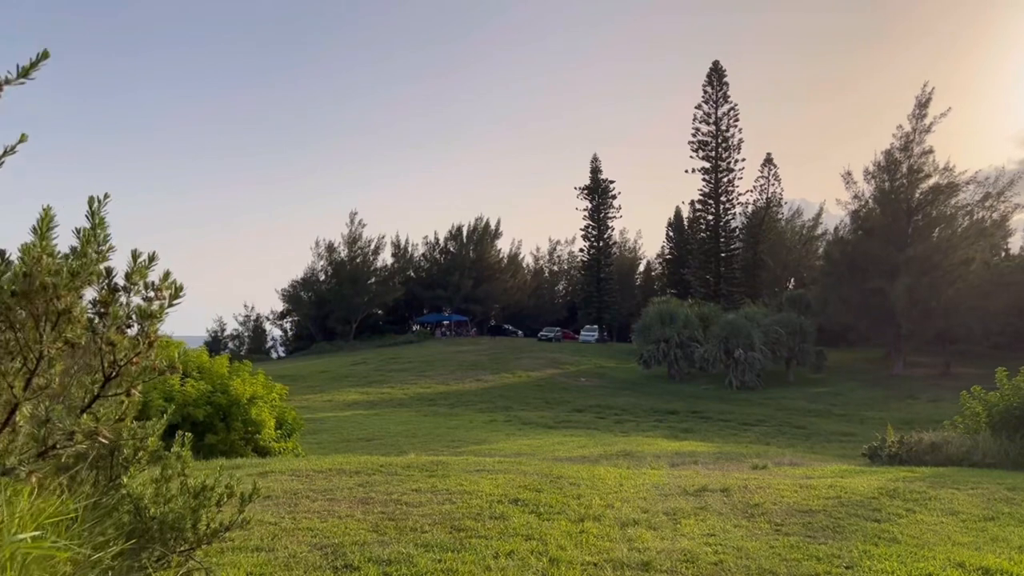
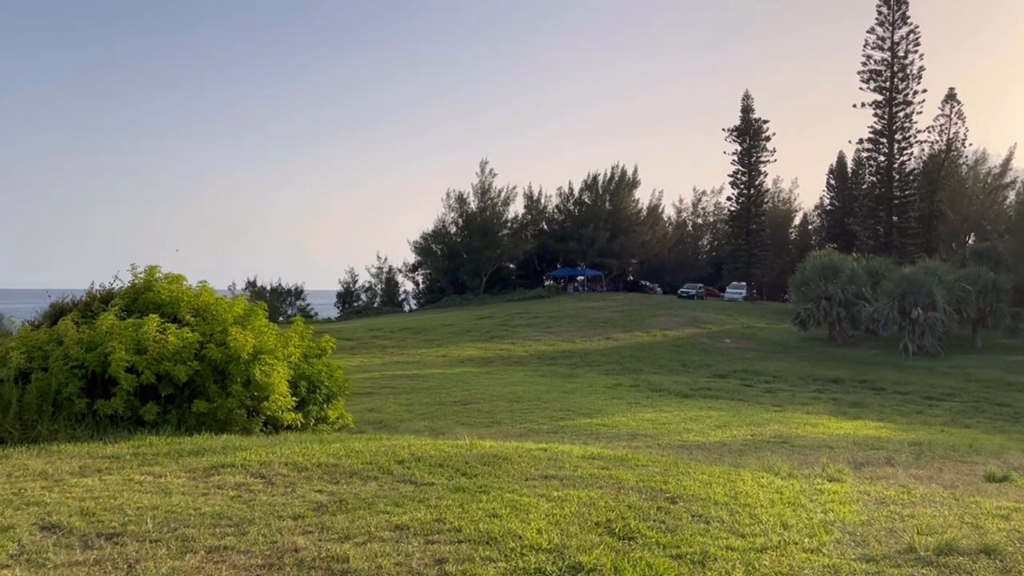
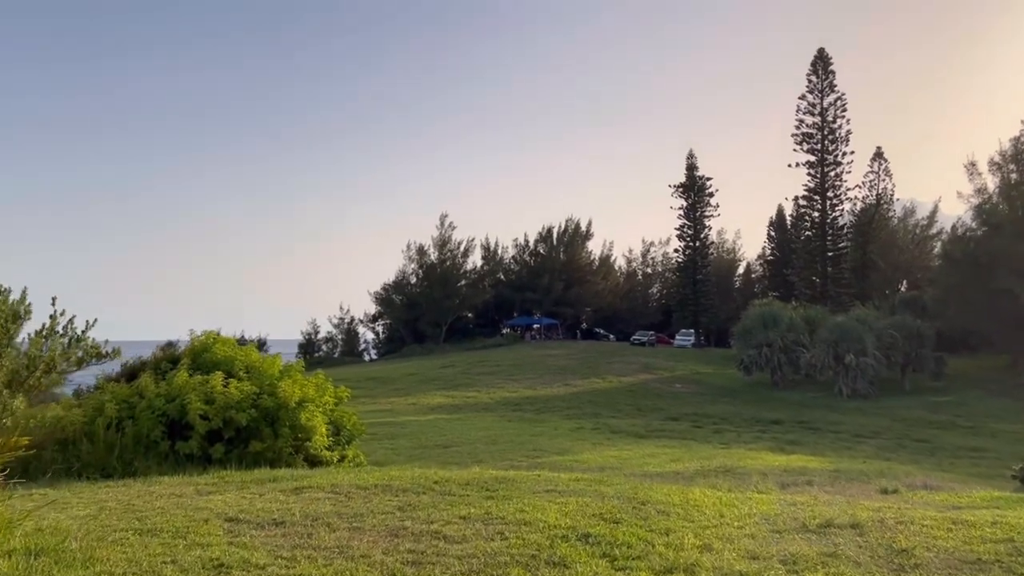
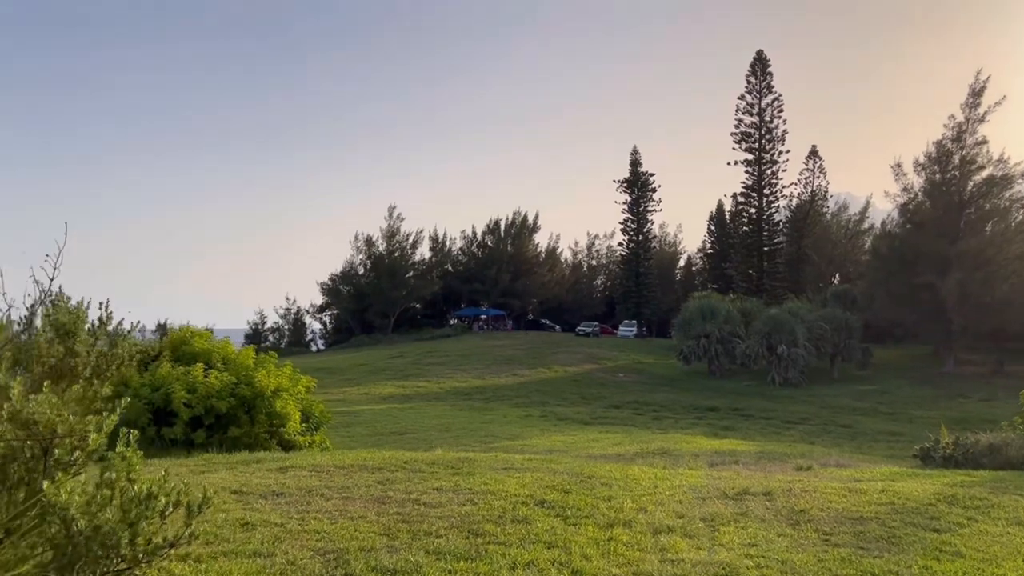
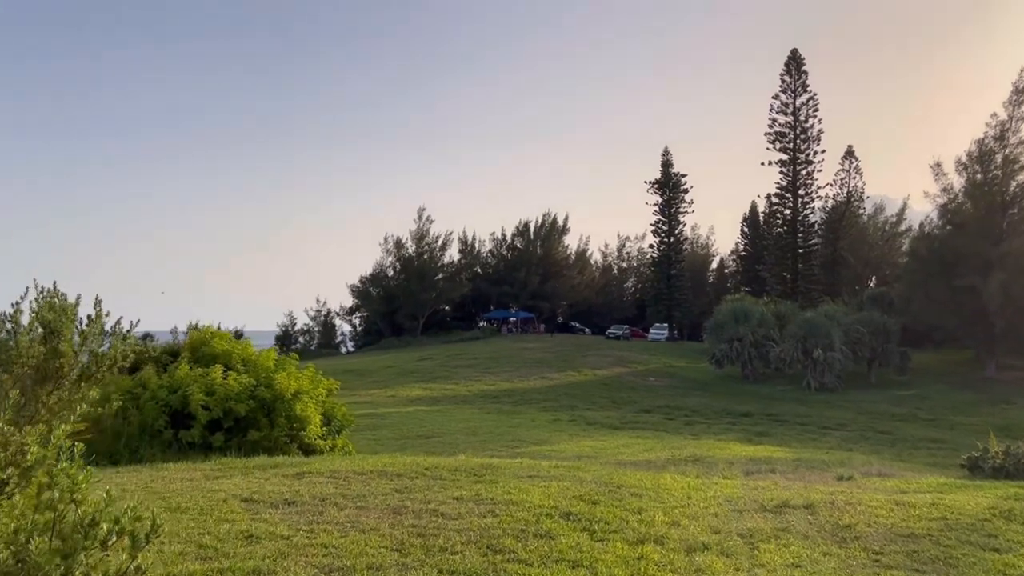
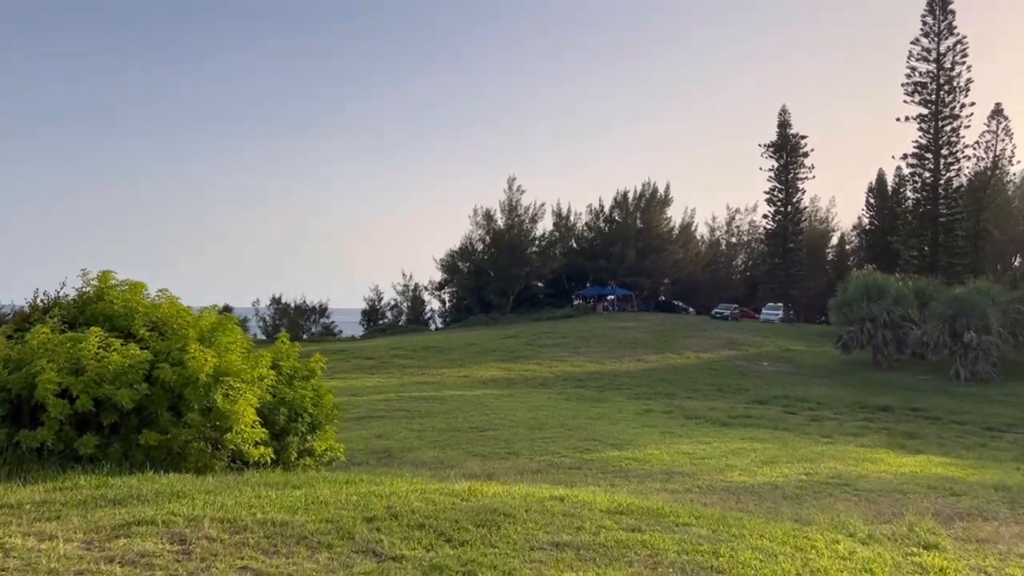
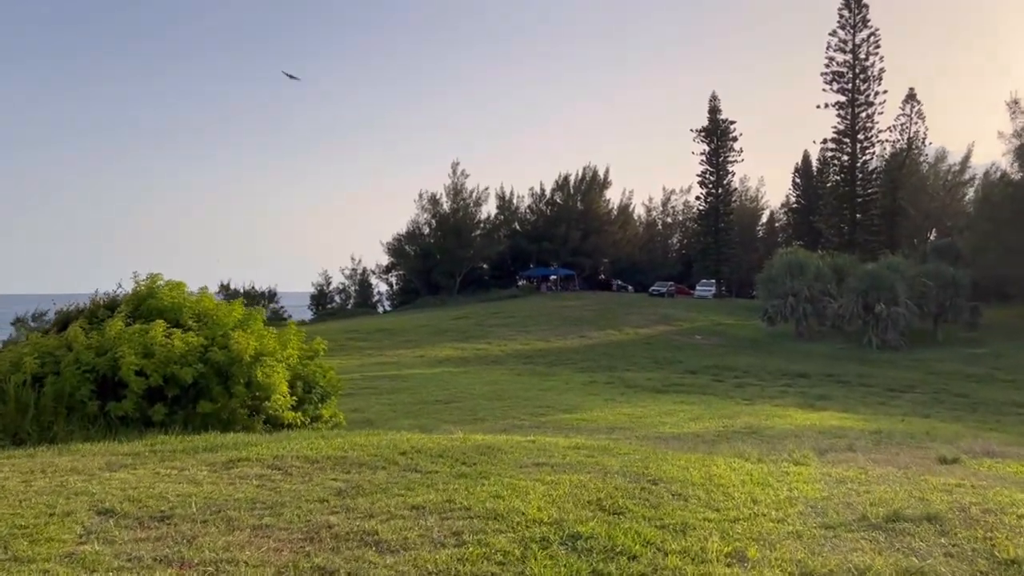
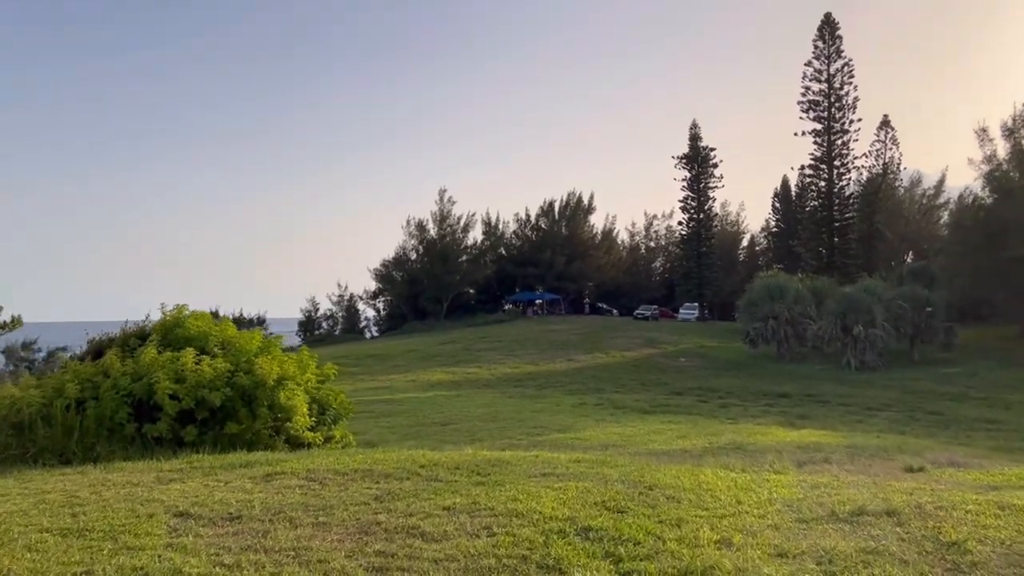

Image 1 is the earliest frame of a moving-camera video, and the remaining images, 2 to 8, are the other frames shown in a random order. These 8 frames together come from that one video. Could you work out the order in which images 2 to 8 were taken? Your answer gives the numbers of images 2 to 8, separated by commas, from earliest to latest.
4, 5, 3, 8, 7, 2, 6
